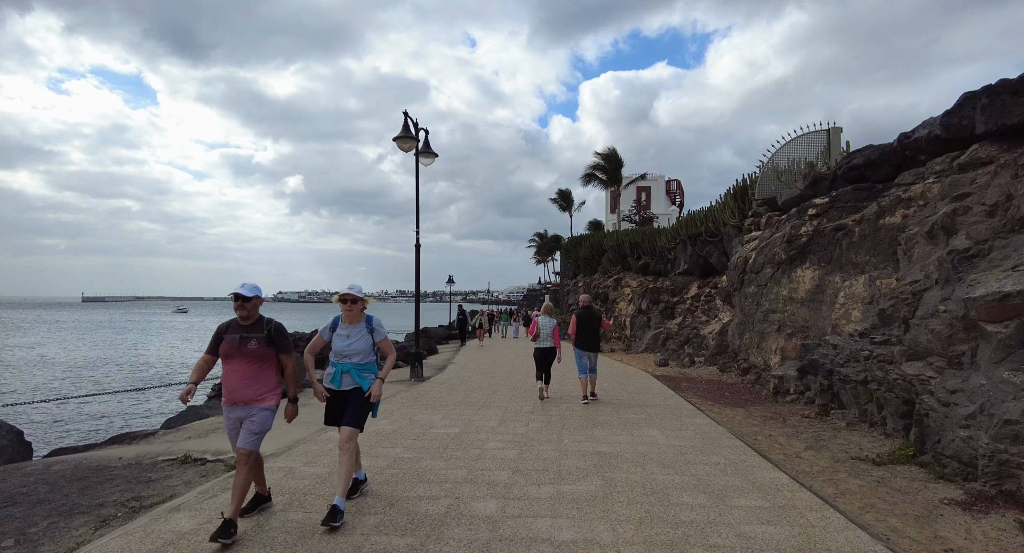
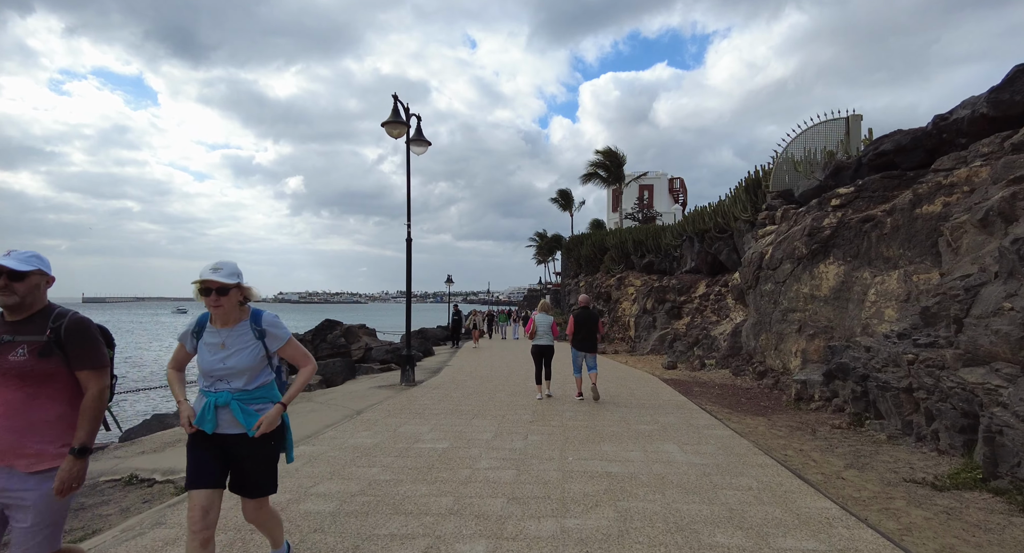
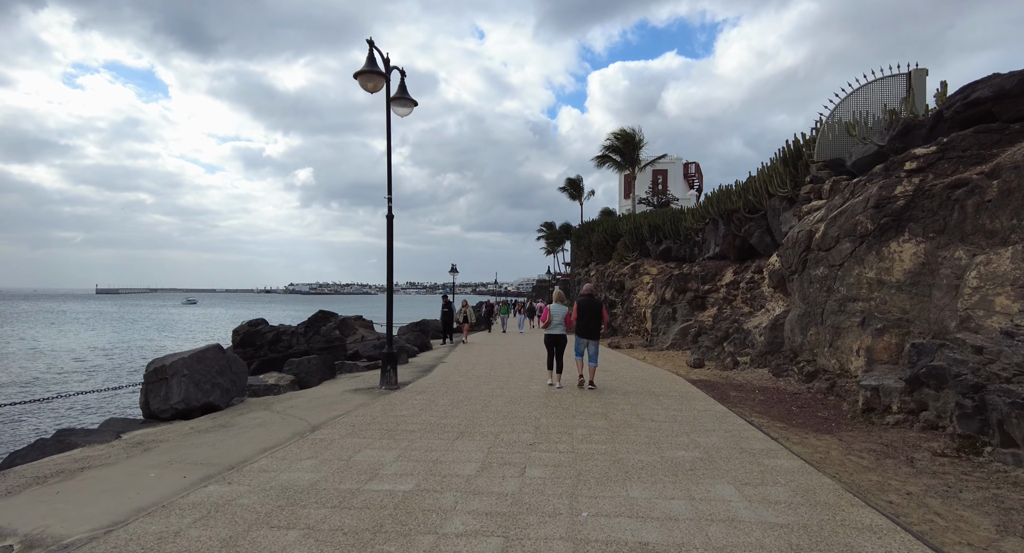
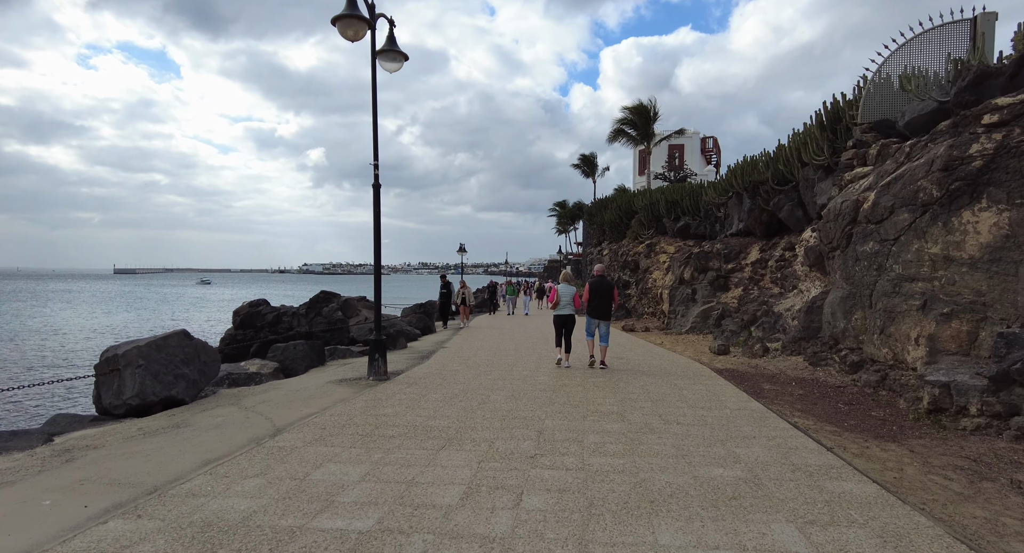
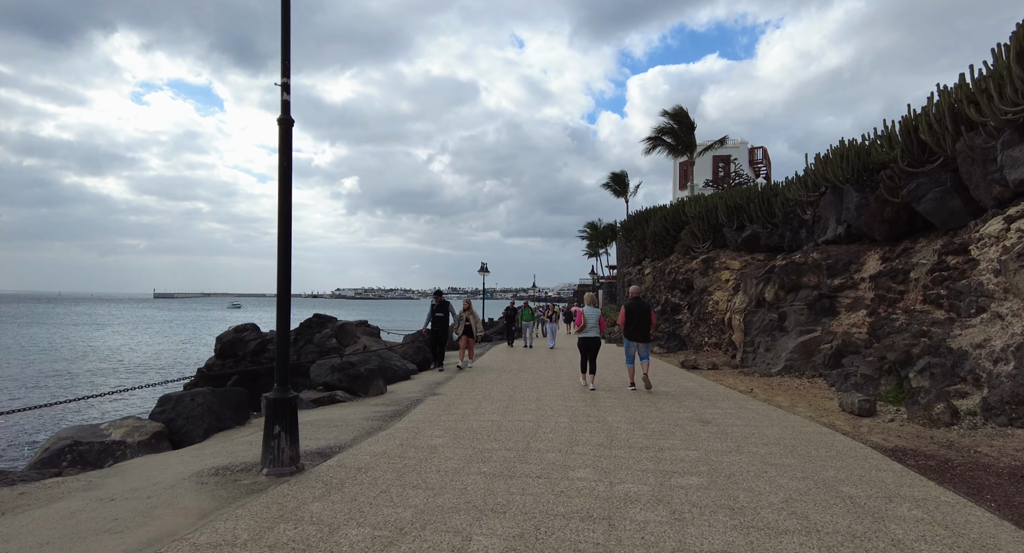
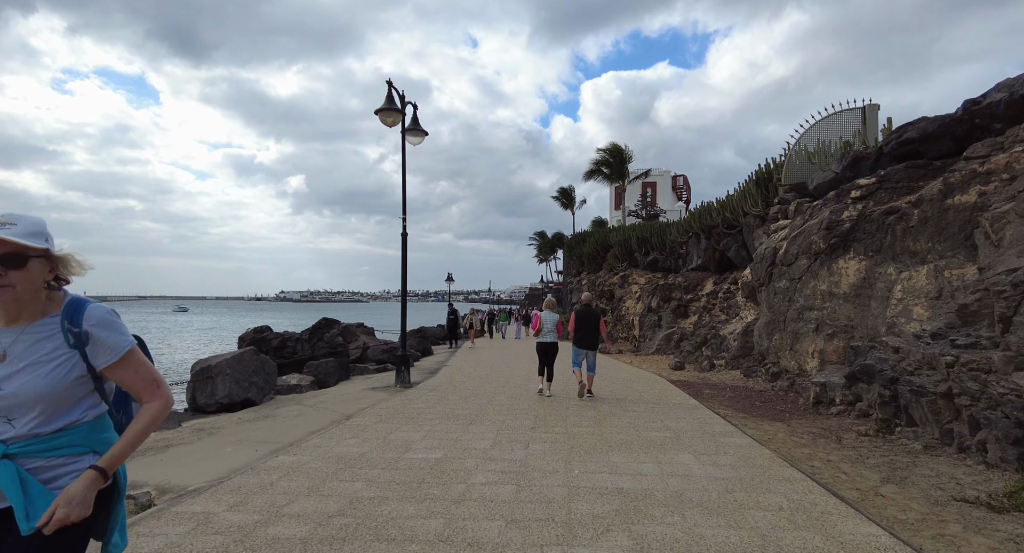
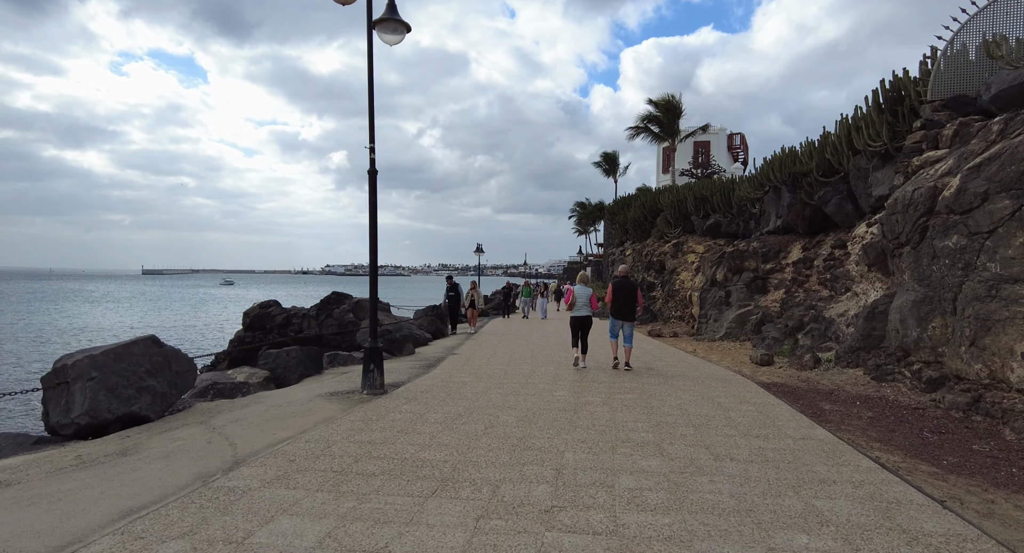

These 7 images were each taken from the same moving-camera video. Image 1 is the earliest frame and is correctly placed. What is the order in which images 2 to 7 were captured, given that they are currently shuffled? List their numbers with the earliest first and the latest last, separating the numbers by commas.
2, 6, 3, 4, 7, 5
